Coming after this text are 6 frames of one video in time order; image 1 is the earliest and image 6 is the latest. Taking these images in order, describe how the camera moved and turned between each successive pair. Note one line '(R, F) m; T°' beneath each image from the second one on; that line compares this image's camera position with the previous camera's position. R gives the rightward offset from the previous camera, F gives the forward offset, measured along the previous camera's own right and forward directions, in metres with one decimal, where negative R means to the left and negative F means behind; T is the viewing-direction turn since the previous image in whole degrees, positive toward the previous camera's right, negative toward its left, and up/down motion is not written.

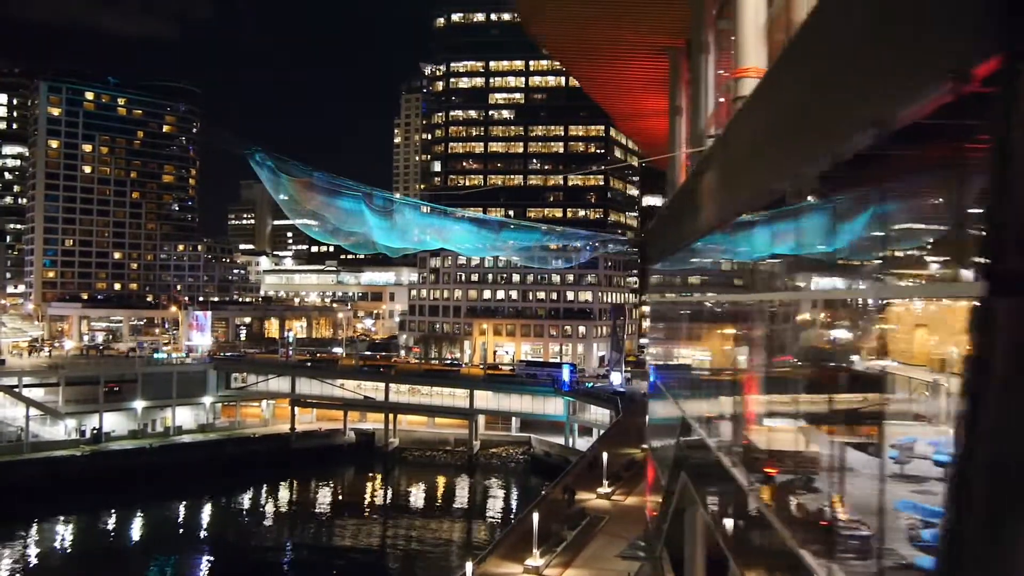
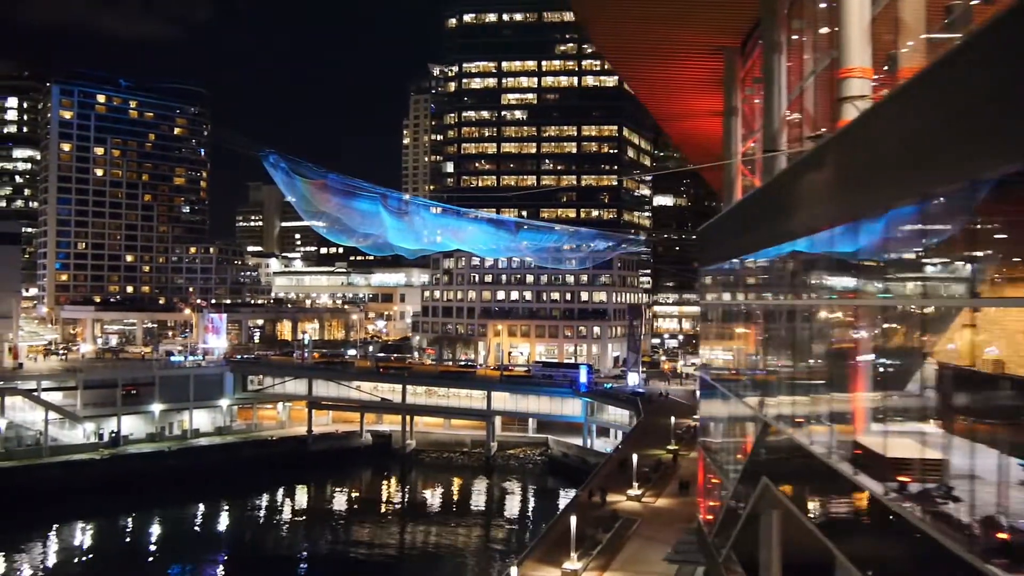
(-0.8, +0.1) m; 0°
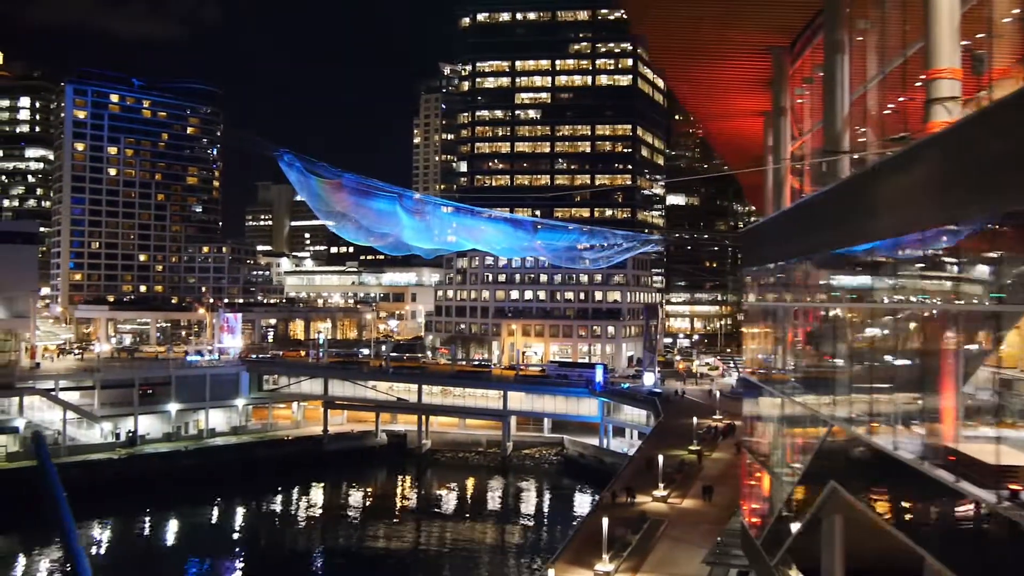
(-0.6, +0.1) m; 0°
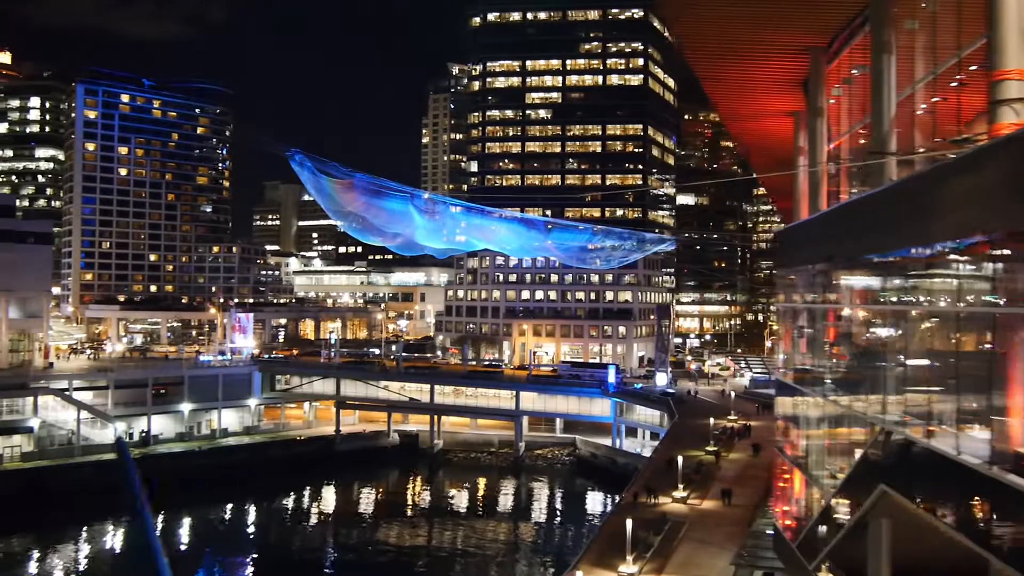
(-0.4, 0.0) m; 0°
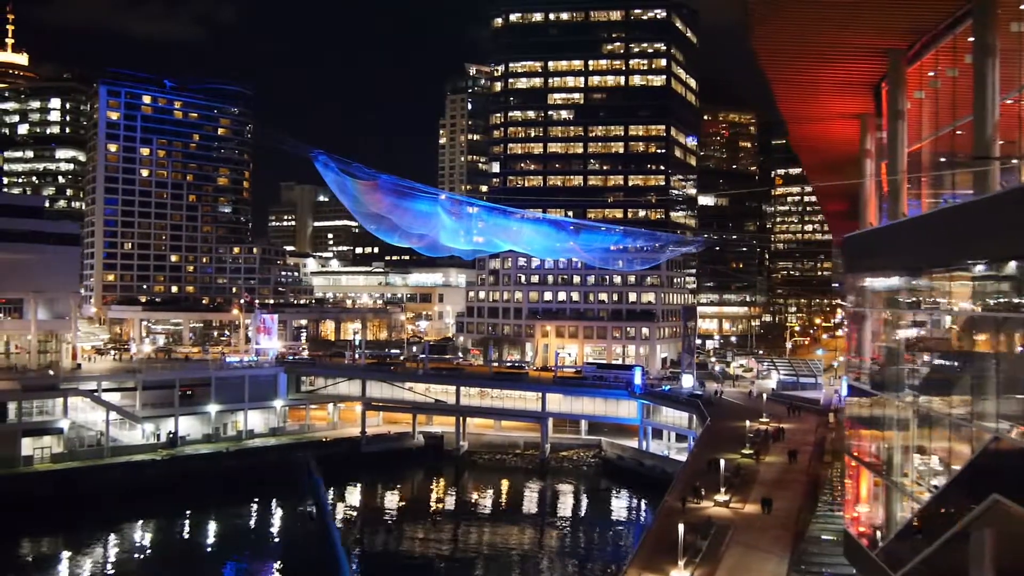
(-1.0, +0.1) m; 0°
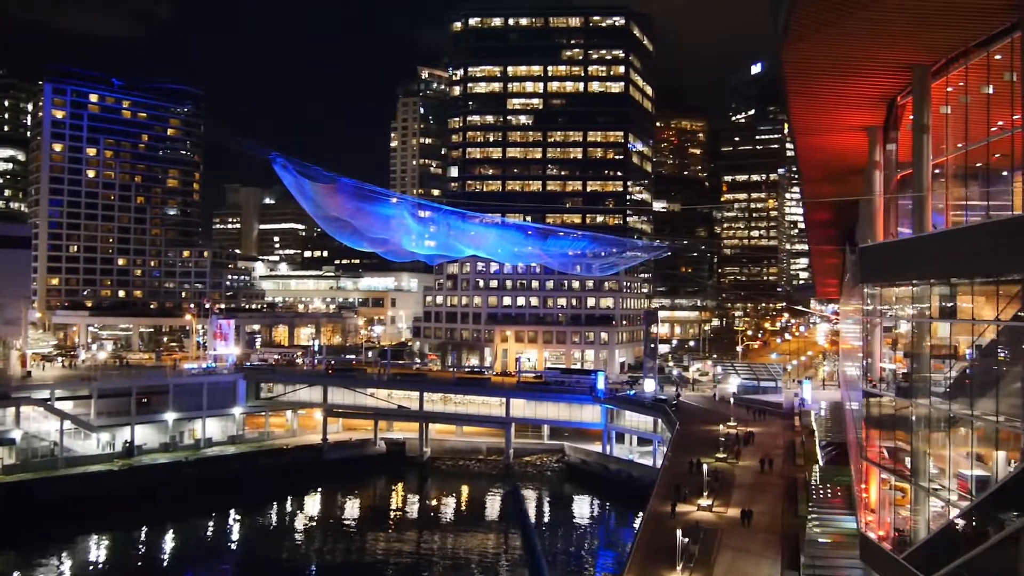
(-1.3, +0.1) m; +4°
